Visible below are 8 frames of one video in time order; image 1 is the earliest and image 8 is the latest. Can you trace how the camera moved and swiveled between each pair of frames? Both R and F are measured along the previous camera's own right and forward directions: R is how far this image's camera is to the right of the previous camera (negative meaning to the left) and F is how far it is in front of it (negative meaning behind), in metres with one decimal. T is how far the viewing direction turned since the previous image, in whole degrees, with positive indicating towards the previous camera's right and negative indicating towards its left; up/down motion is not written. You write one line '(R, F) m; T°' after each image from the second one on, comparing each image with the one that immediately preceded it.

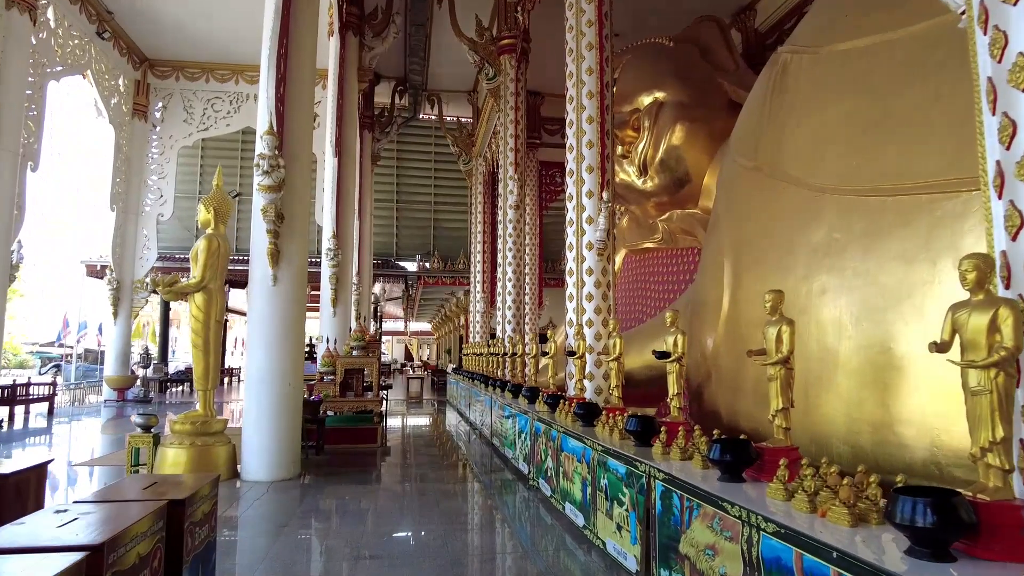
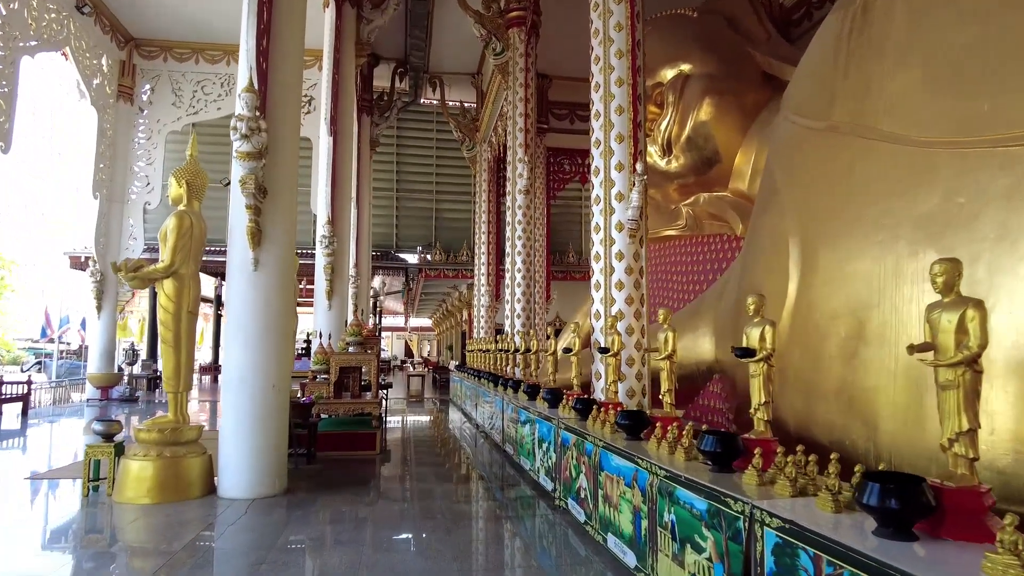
(-0.1, +0.6) m; 0°
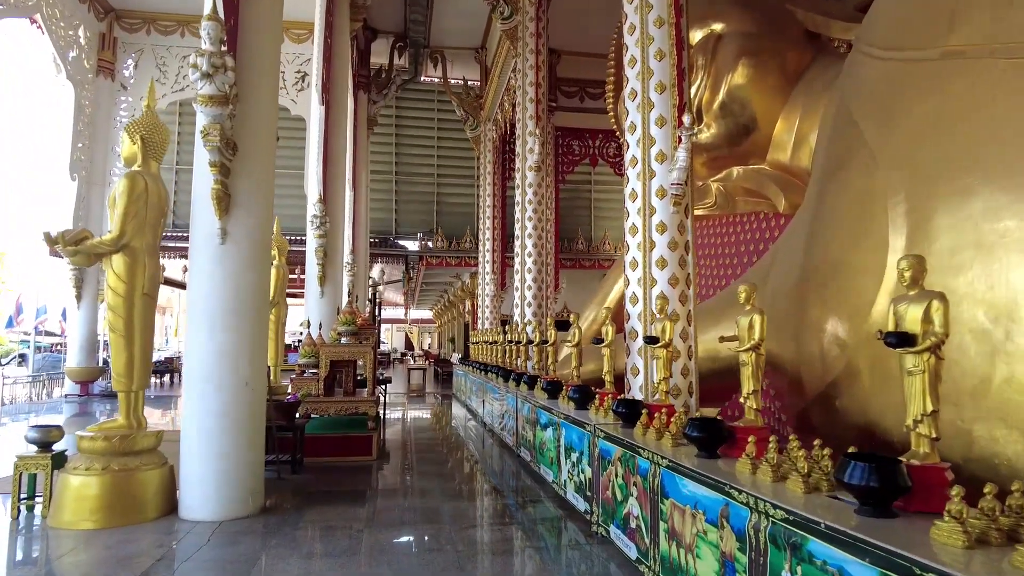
(-0.1, +0.6) m; 0°
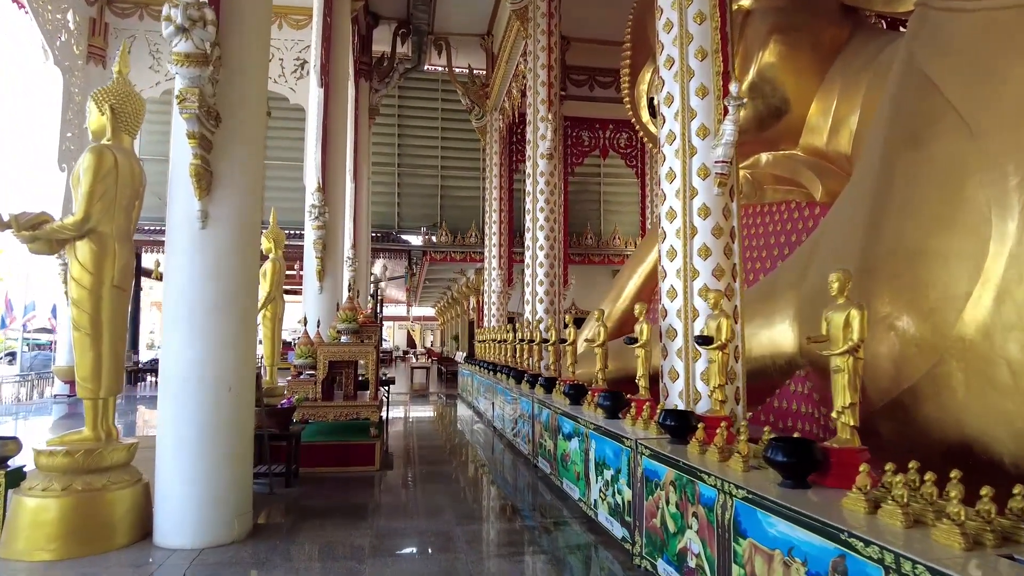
(-0.1, +0.4) m; 0°
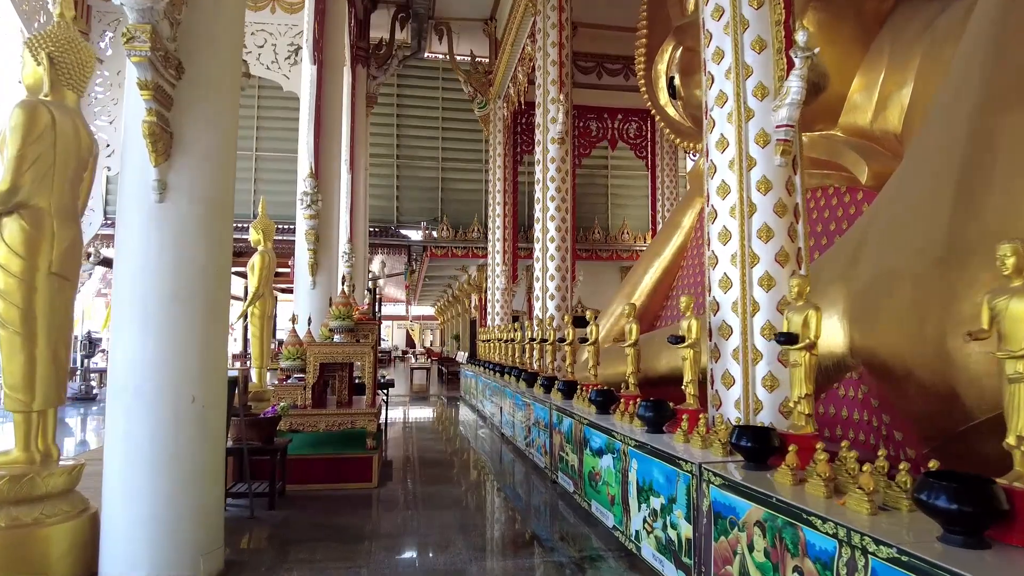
(-0.1, +0.5) m; 0°
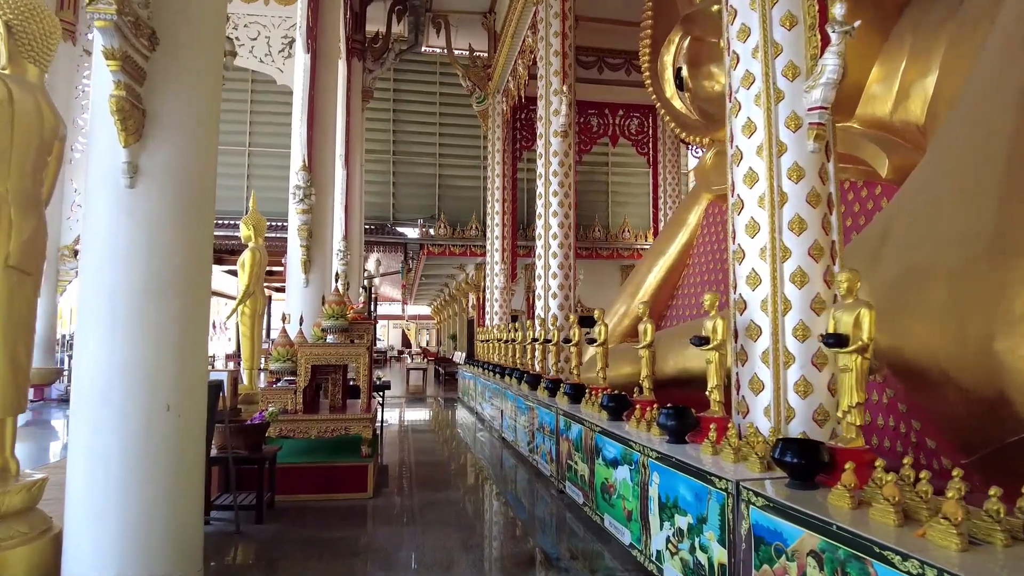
(0.0, +0.2) m; 0°
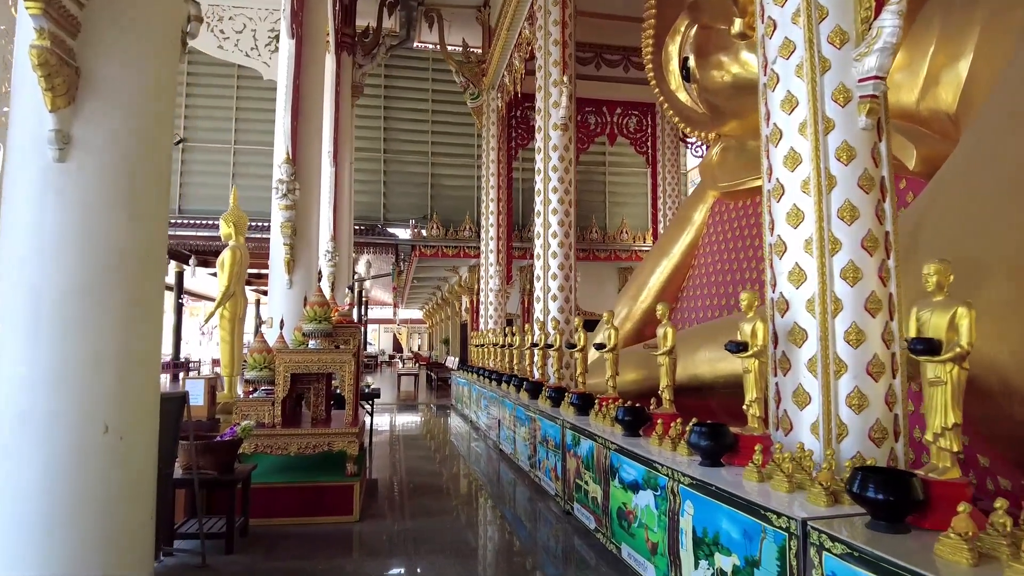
(0.0, +0.3) m; +1°
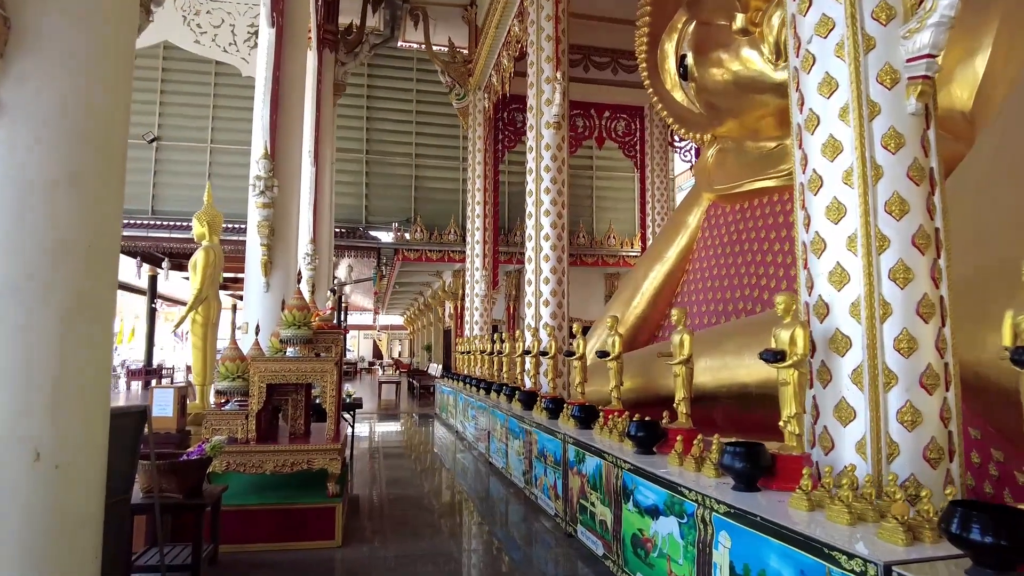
(-0.1, +0.2) m; +2°
